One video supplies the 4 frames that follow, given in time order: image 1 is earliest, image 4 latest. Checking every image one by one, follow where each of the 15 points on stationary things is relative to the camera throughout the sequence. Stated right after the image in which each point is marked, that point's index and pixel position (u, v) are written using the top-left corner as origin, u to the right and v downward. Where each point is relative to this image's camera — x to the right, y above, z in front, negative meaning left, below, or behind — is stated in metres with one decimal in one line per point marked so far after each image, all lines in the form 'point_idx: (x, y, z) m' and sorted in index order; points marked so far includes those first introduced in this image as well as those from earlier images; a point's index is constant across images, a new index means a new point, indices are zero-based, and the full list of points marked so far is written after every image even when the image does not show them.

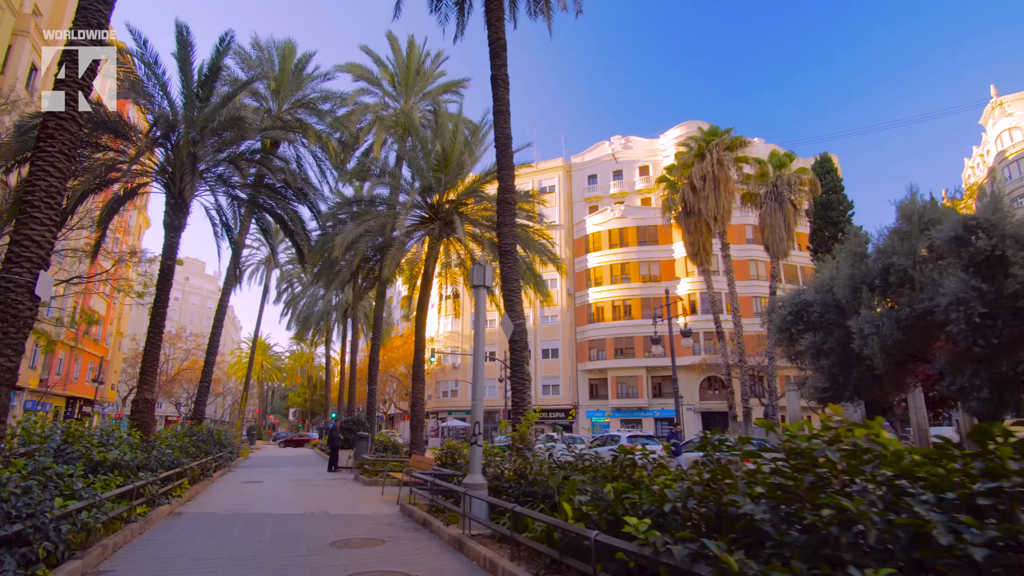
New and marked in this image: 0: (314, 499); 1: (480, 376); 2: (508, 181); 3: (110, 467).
0: (-3.7, -4.0, +11.0) m
1: (-0.4, -1.1, +7.3) m
2: (-0.1, +1.8, +9.5) m
3: (-5.2, -2.3, +7.6) m
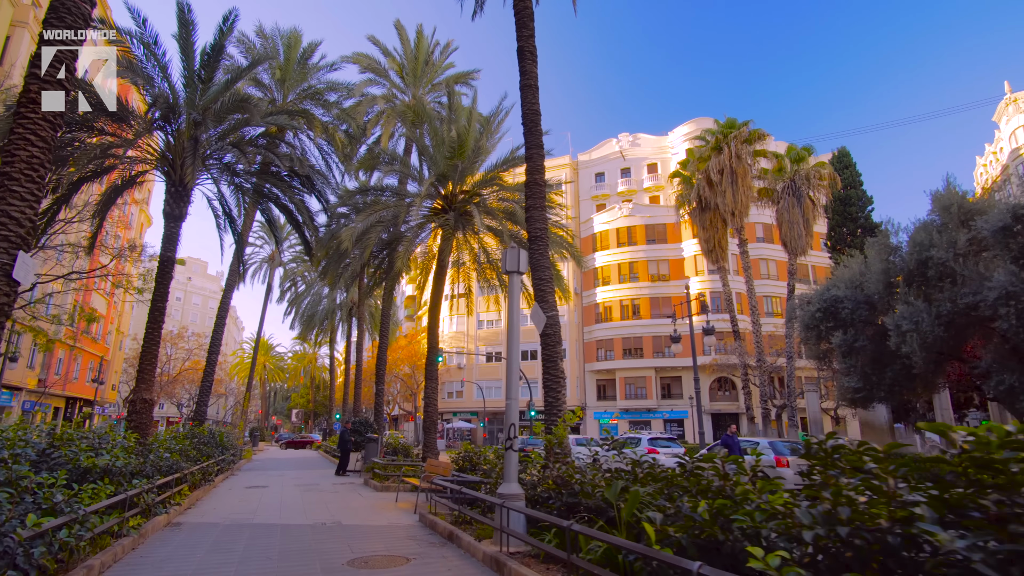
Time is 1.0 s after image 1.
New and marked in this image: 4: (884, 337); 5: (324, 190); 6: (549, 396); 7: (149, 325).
0: (-3.3, -3.8, +10.2) m
1: (0.0, -1.0, +6.5) m
2: (+0.4, +1.9, +8.7) m
3: (-4.8, -2.2, +6.8) m
4: (+10.5, -1.4, +16.4) m
5: (-5.0, +2.7, +15.5) m
6: (+0.5, -1.4, +7.7) m
7: (-7.8, -0.8, +12.4) m
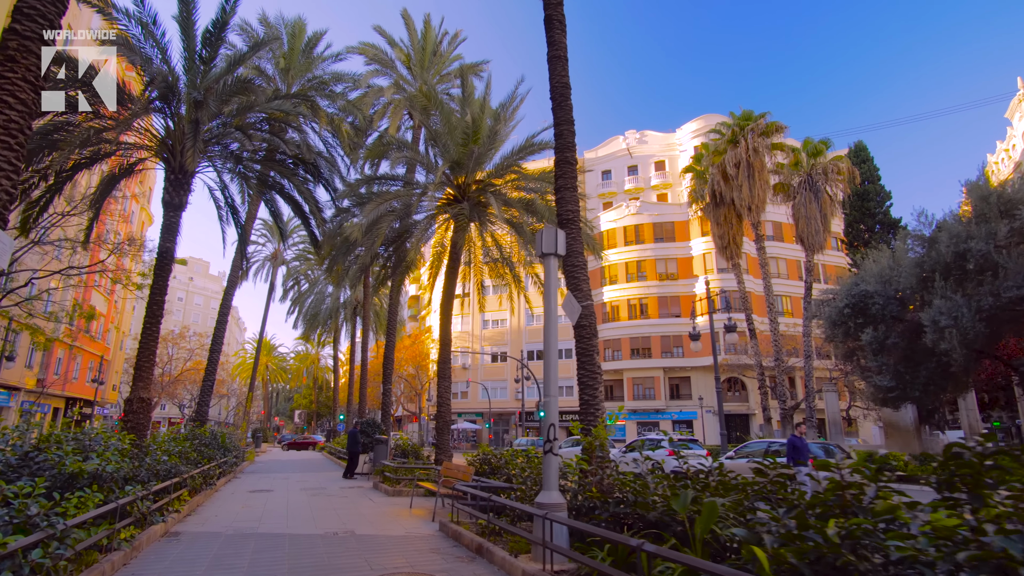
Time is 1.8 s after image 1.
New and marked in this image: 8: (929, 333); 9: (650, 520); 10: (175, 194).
0: (-2.9, -3.7, +9.4) m
1: (+0.4, -0.8, +5.8) m
2: (+0.8, +2.1, +8.0) m
3: (-4.4, -2.0, +6.1) m
4: (+10.9, -1.2, +15.7) m
5: (-4.6, +2.8, +14.8) m
6: (+0.9, -1.3, +7.0) m
7: (-7.4, -0.6, +11.7) m
8: (+10.3, -1.1, +14.4) m
9: (+1.1, -1.9, +4.7) m
10: (-7.3, +2.0, +12.5) m
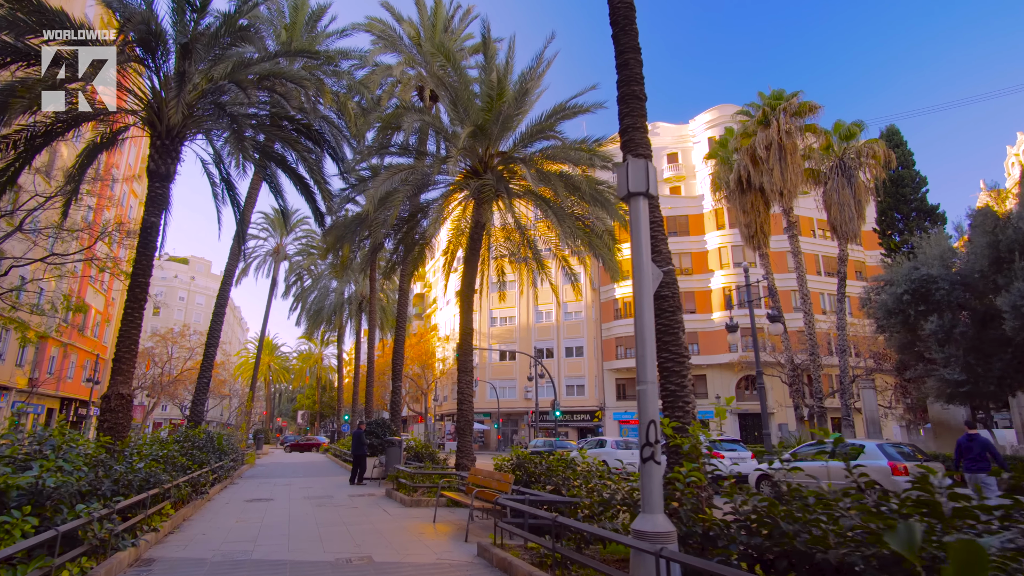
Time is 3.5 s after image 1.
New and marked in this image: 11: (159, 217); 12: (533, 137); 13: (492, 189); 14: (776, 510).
0: (-2.3, -3.3, +7.9) m
1: (+1.0, -0.4, +4.3) m
2: (+1.4, +2.5, +6.5) m
3: (-3.8, -1.7, +4.6) m
4: (+11.5, -0.8, +14.1) m
5: (-4.0, +3.2, +13.3) m
6: (+1.5, -0.9, +5.4) m
7: (-6.7, -0.3, +10.2) m
8: (+10.9, -0.7, +12.8) m
9: (+1.7, -1.5, +3.2) m
10: (-6.7, +2.4, +11.0) m
11: (-6.6, +1.3, +10.9) m
12: (+0.3, +3.3, +13.0) m
13: (-0.6, +2.2, +13.3) m
14: (+1.6, -1.4, +3.7) m
